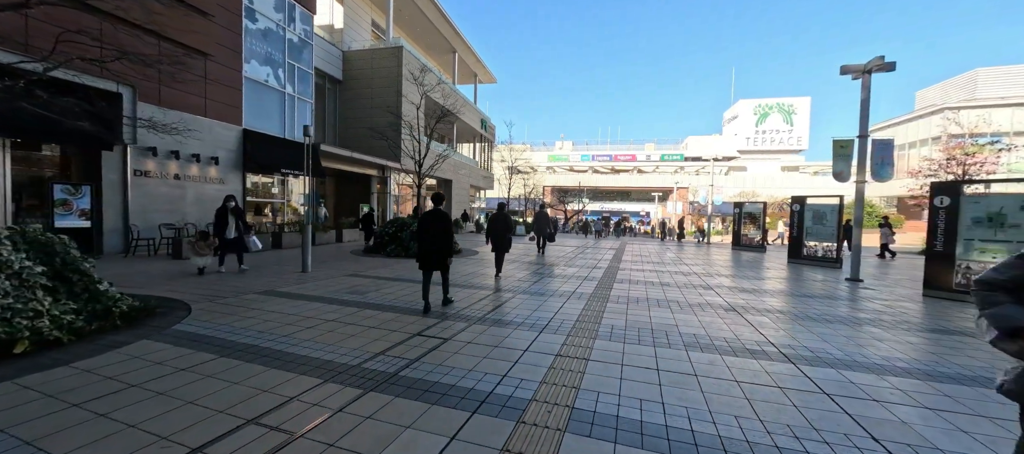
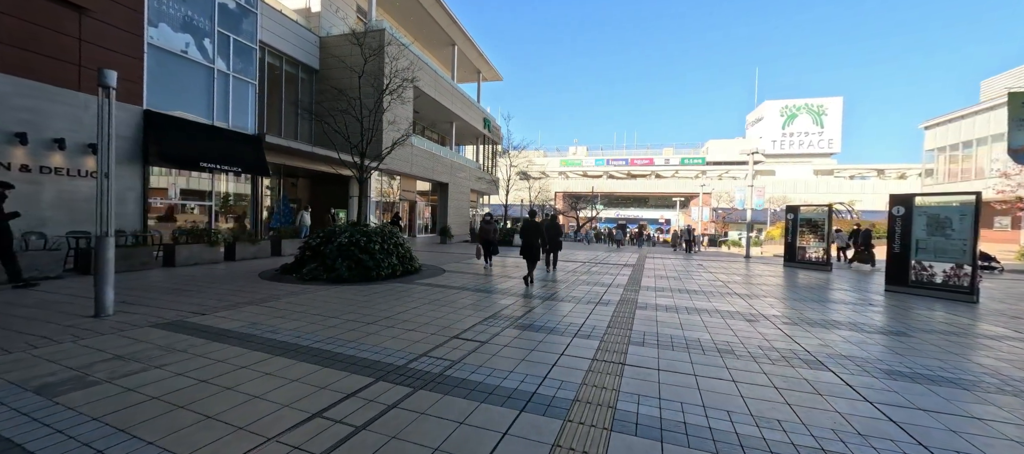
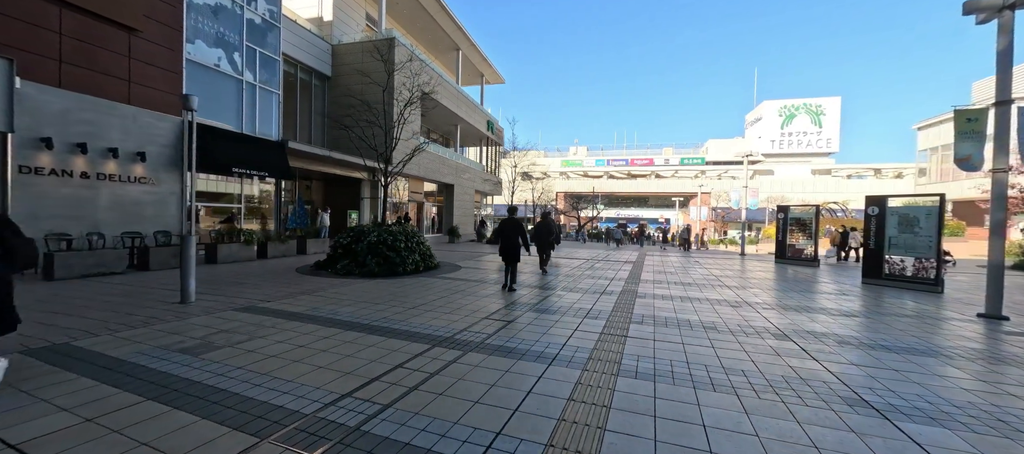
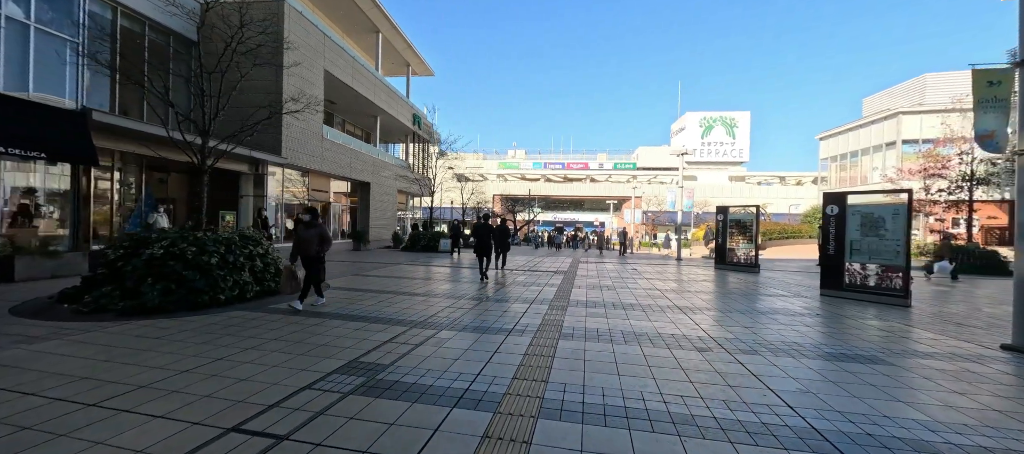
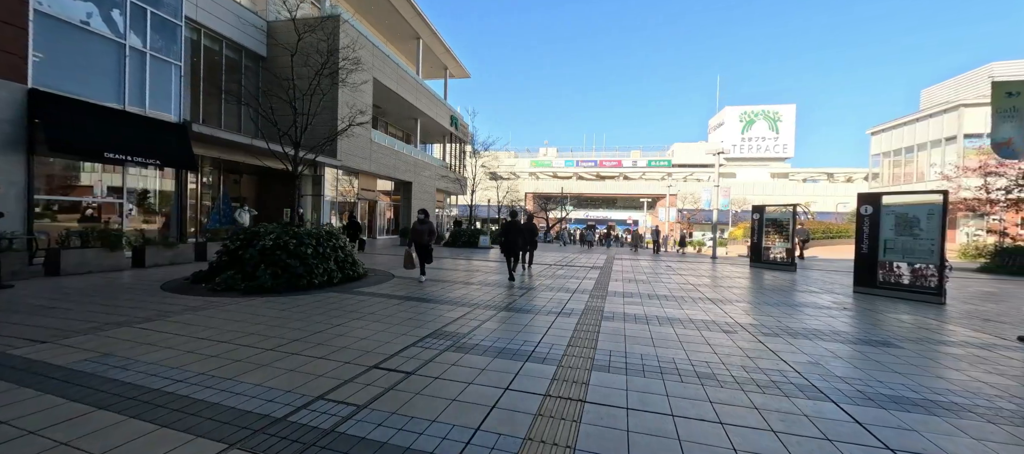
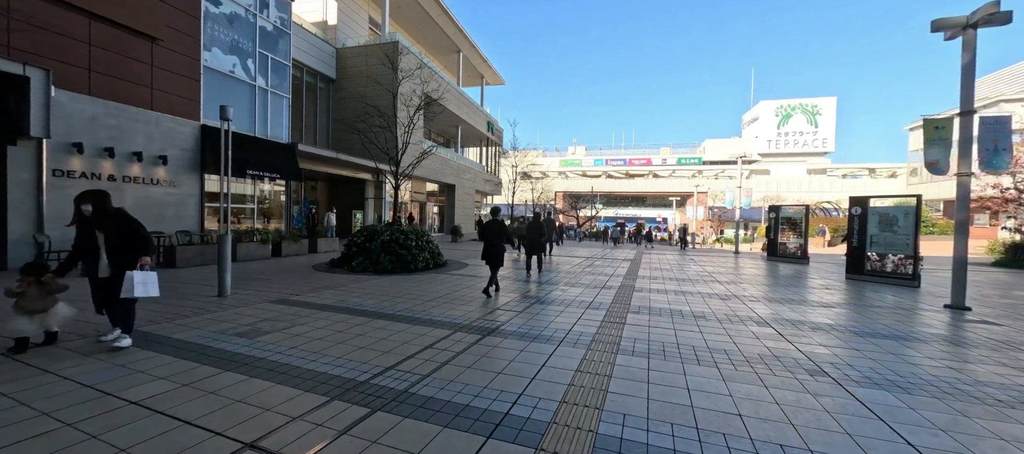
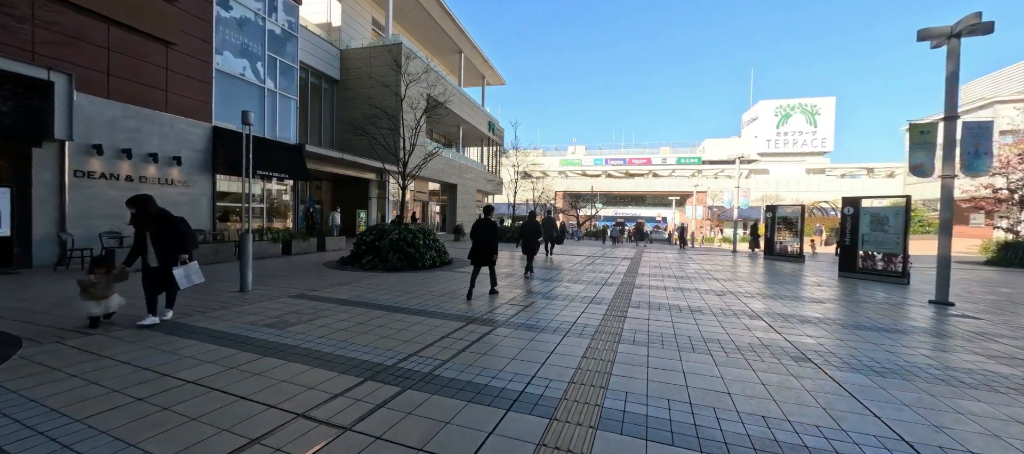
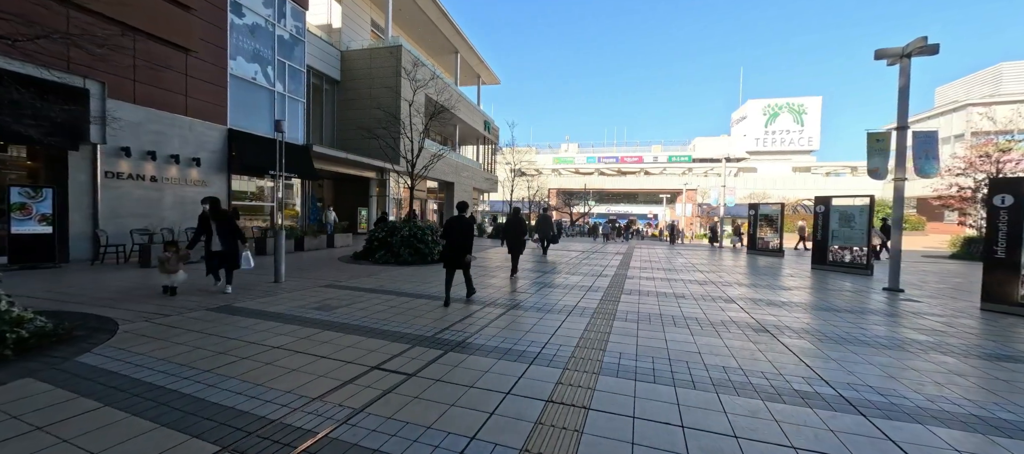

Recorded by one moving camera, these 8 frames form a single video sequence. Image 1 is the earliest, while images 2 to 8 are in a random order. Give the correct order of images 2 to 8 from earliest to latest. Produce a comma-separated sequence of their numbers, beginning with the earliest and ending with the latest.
8, 7, 6, 3, 2, 5, 4
